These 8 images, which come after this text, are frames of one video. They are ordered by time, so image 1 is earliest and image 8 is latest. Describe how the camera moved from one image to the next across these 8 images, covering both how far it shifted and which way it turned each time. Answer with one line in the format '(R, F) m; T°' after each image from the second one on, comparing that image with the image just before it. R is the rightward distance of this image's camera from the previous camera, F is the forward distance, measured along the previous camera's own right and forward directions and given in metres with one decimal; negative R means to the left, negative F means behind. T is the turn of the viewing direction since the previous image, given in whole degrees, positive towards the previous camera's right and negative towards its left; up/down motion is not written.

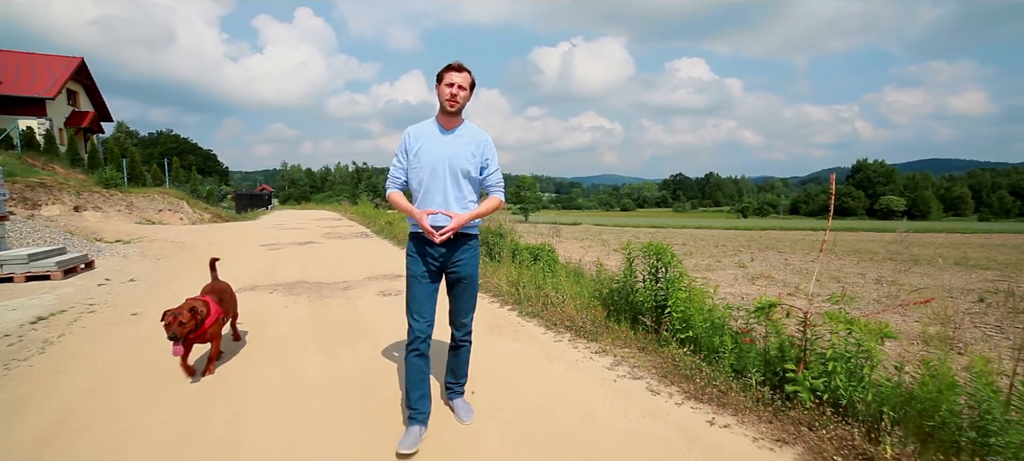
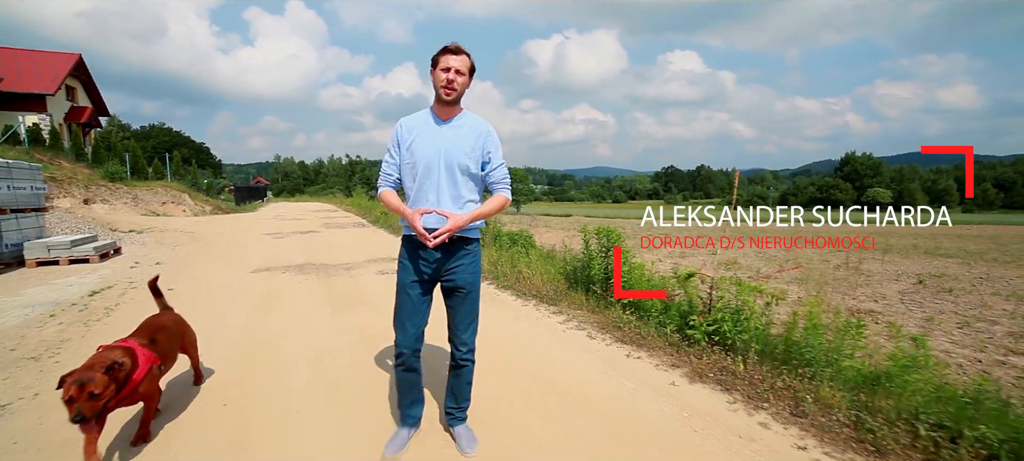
(+0.2, -1.1) m; +1°
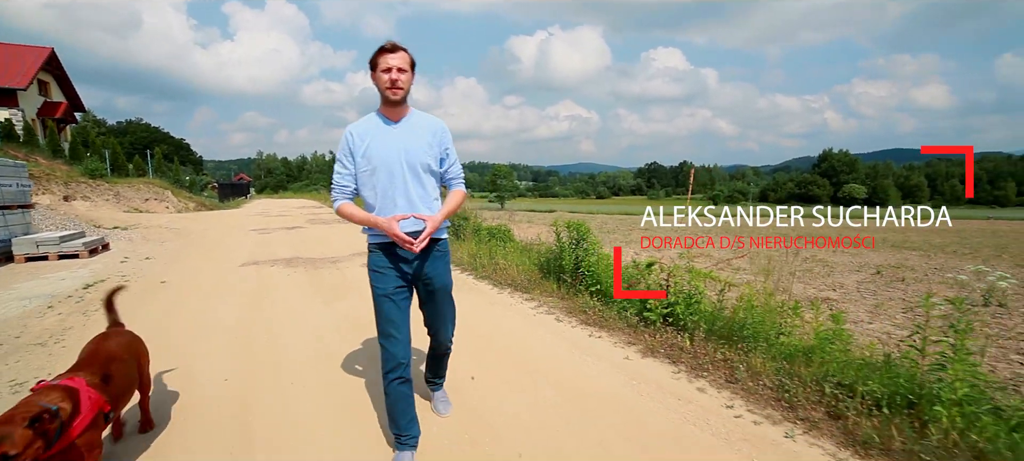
(+0.1, -0.4) m; +2°
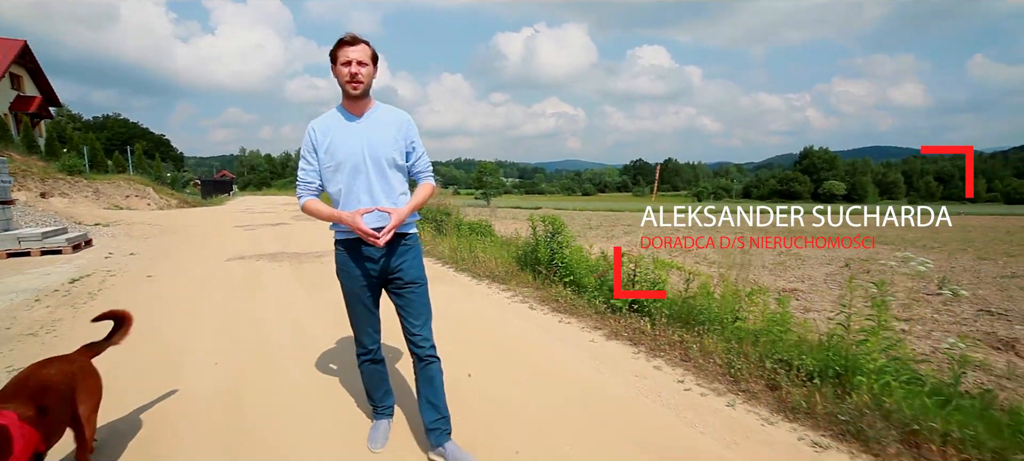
(+0.1, -0.3) m; +1°
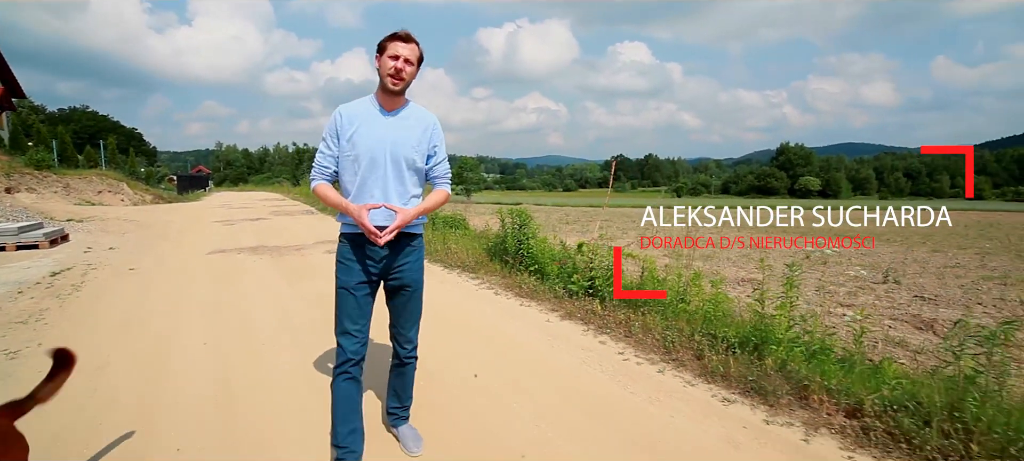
(+0.2, -0.5) m; +2°
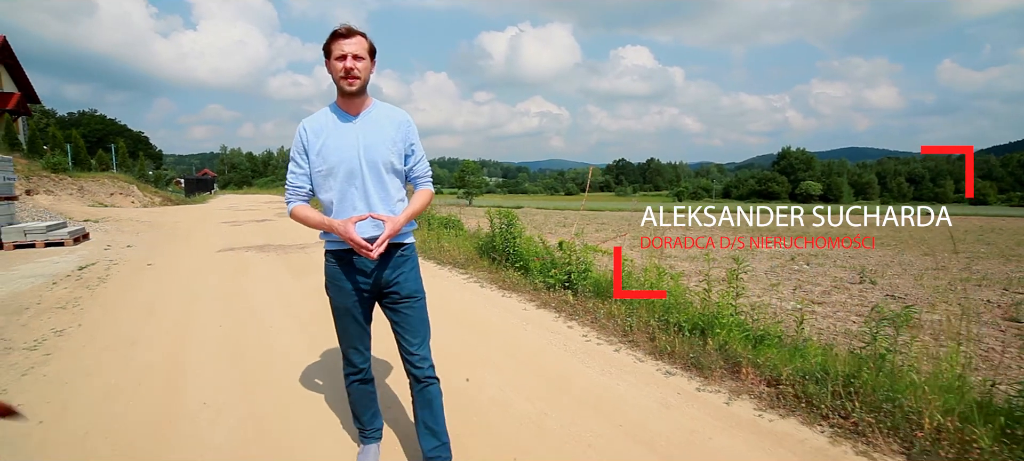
(+0.2, -0.6) m; 0°
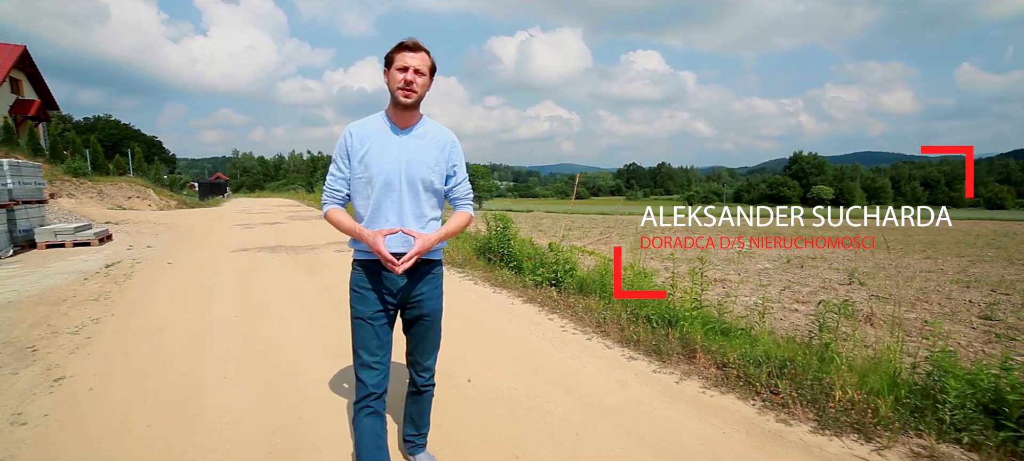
(+0.3, -0.5) m; -1°
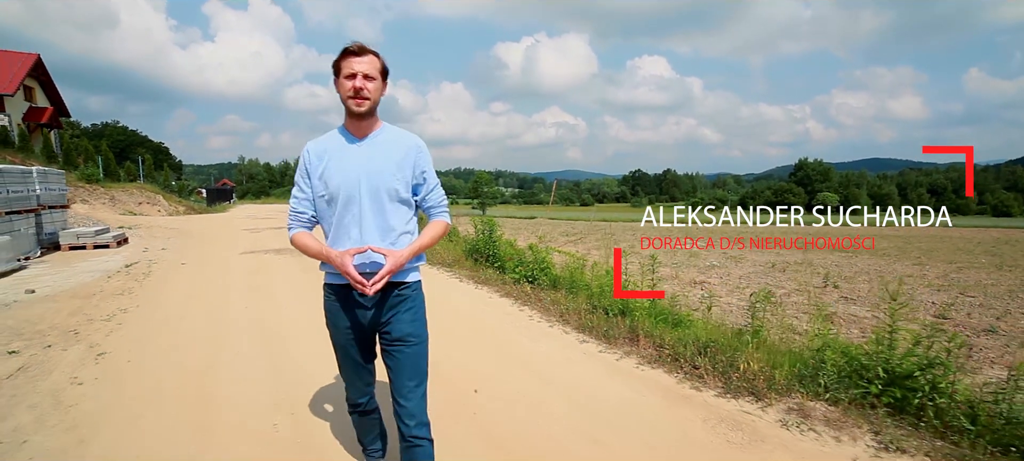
(+0.4, -0.7) m; -1°
